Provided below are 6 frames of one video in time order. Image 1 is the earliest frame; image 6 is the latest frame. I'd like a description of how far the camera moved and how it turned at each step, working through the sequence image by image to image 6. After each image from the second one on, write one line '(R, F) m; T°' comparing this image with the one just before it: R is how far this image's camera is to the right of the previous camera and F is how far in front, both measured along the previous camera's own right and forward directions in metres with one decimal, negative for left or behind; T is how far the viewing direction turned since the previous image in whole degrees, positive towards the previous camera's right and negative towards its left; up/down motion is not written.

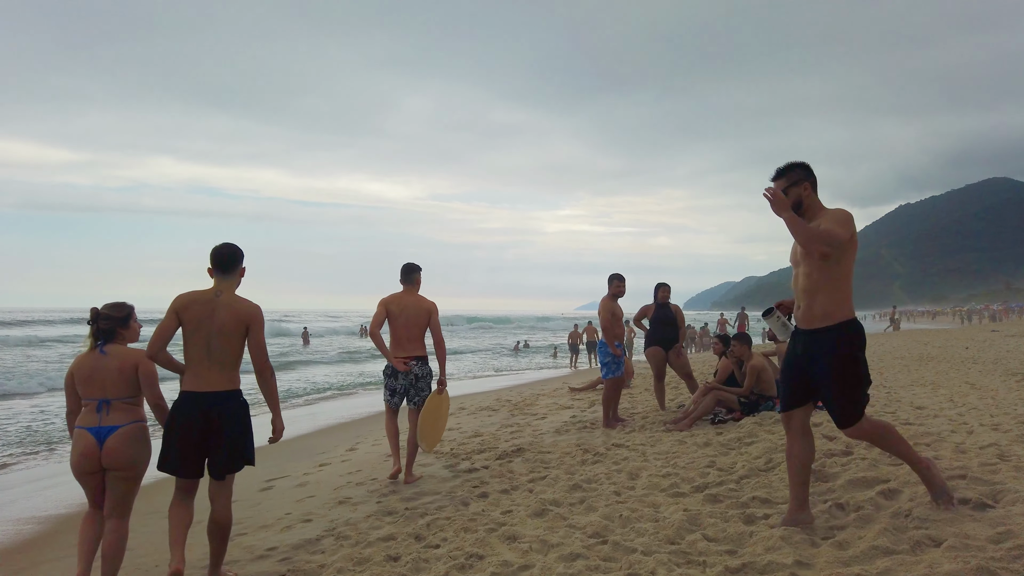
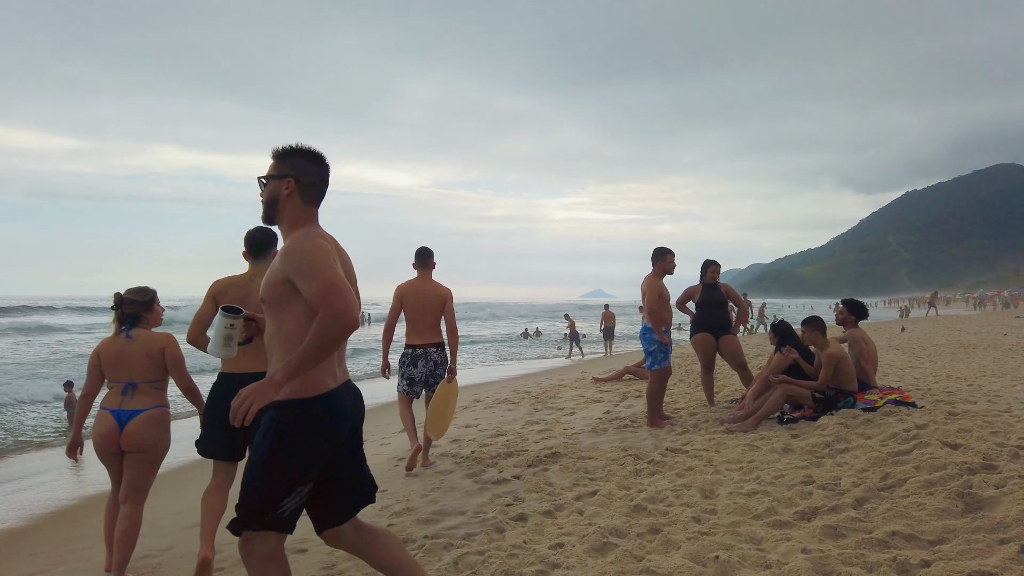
(-0.2, +0.8) m; 0°
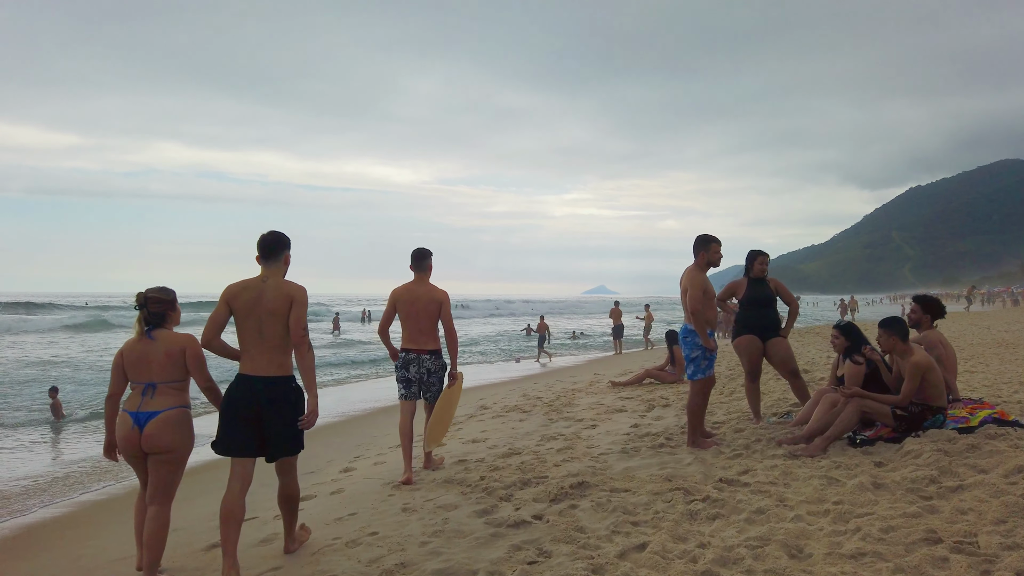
(-0.1, +0.8) m; 0°
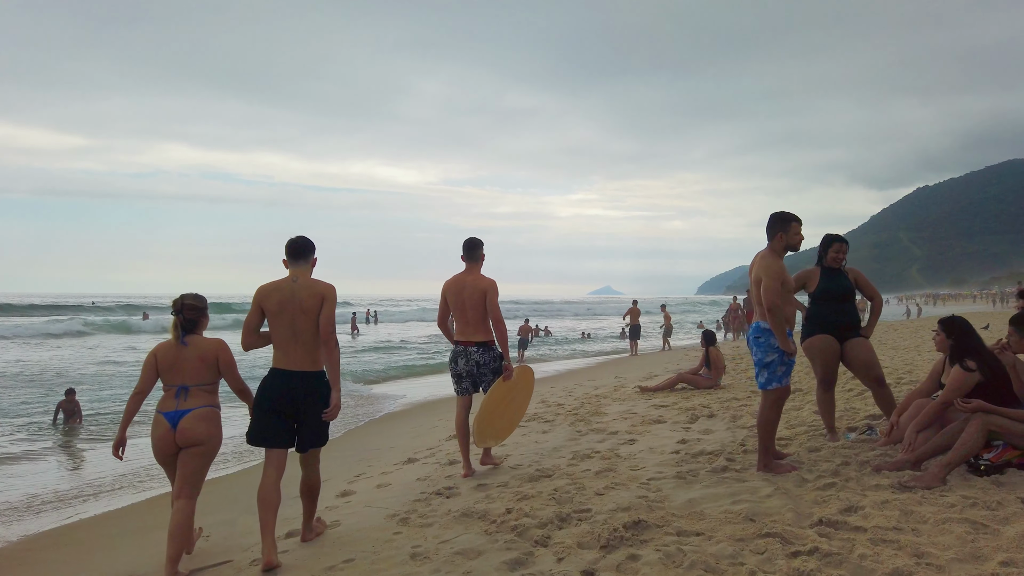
(-0.1, +0.8) m; 0°
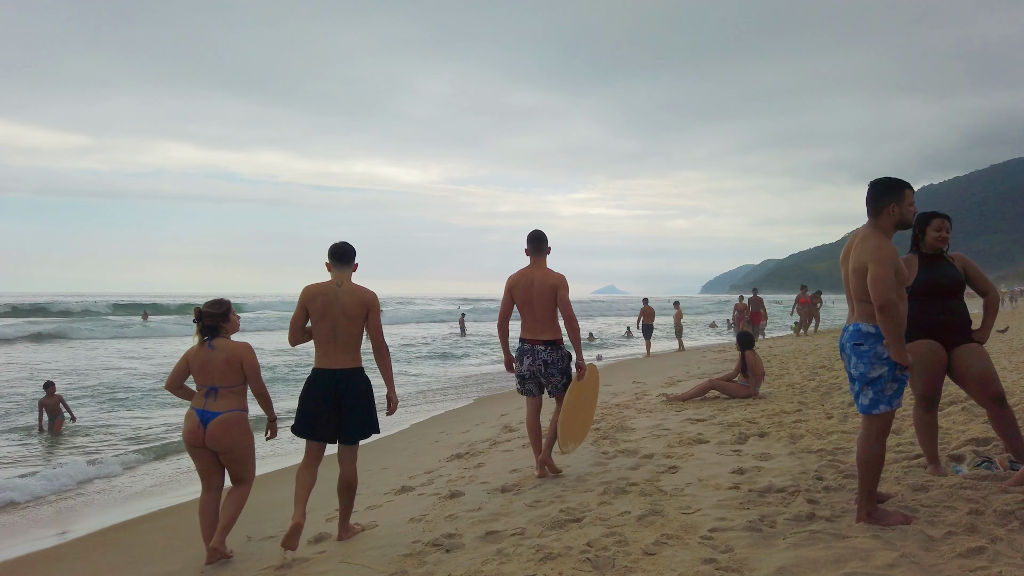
(-0.1, +0.9) m; 0°
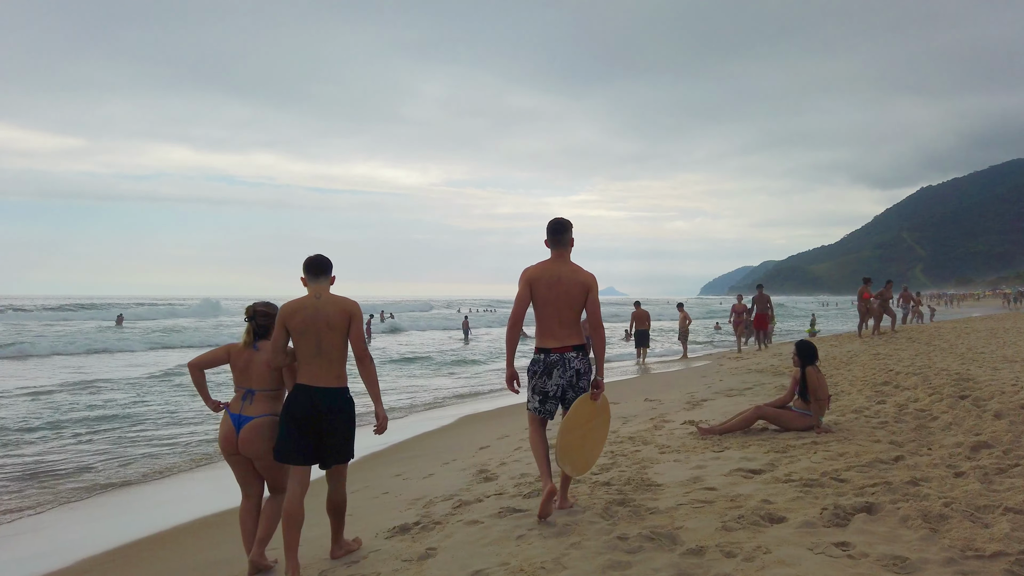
(+0.1, +1.7) m; 0°
